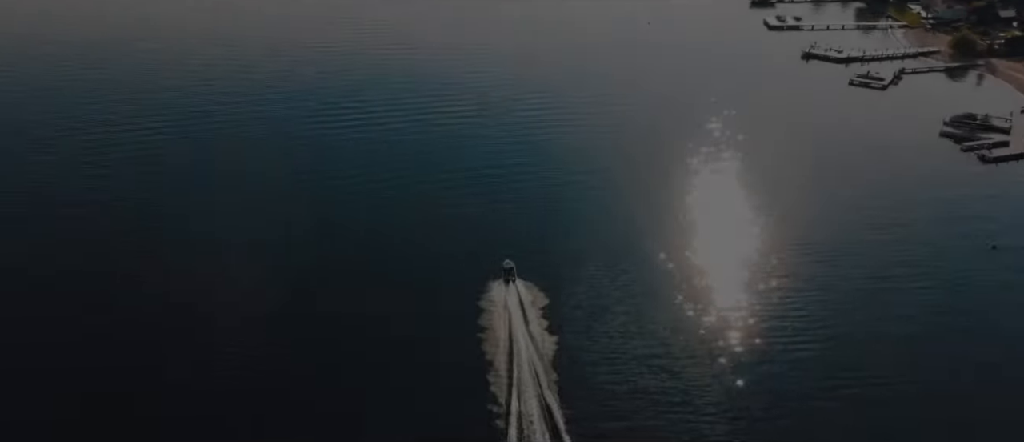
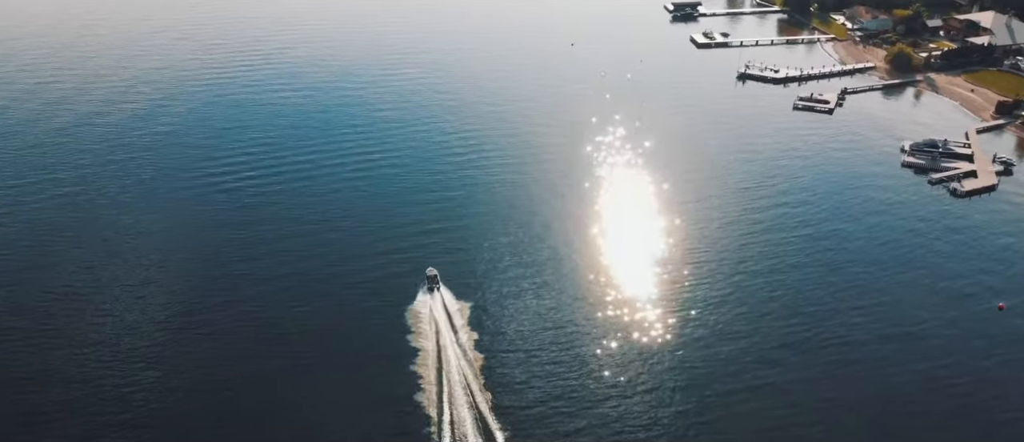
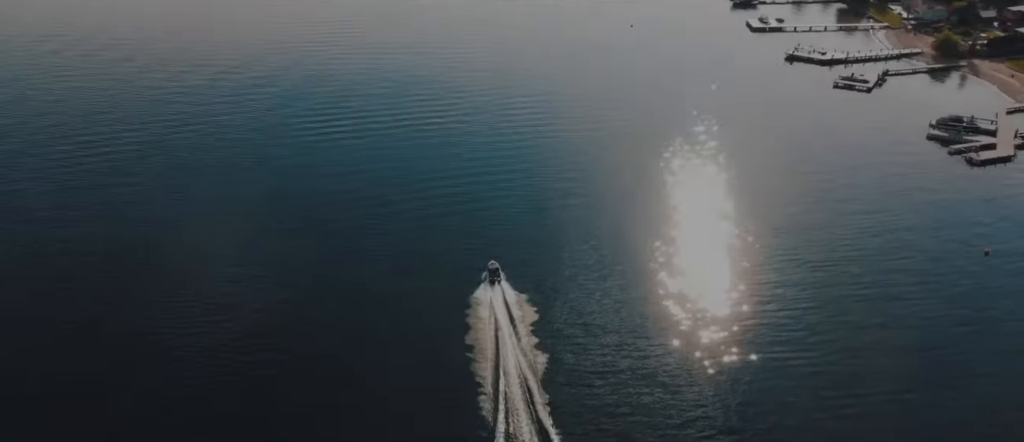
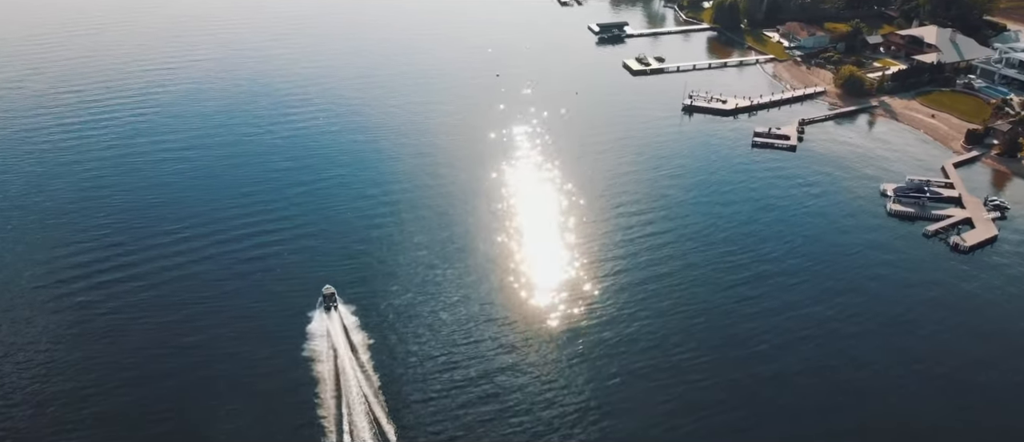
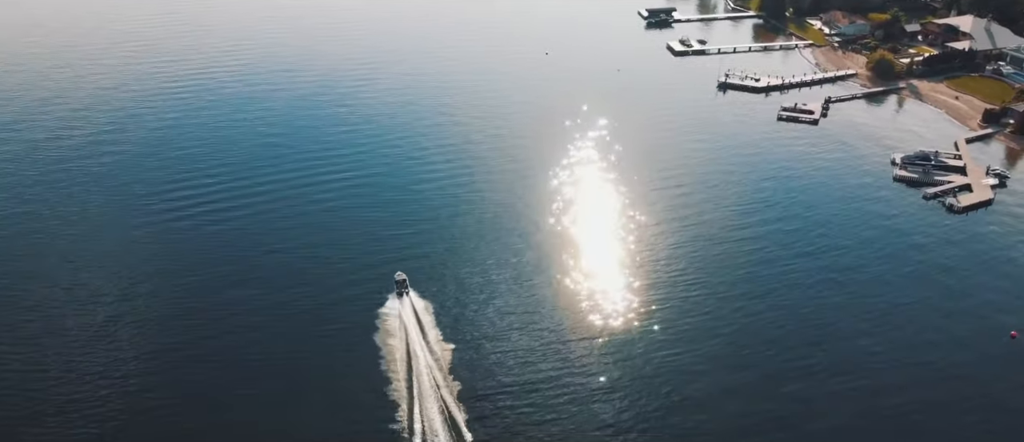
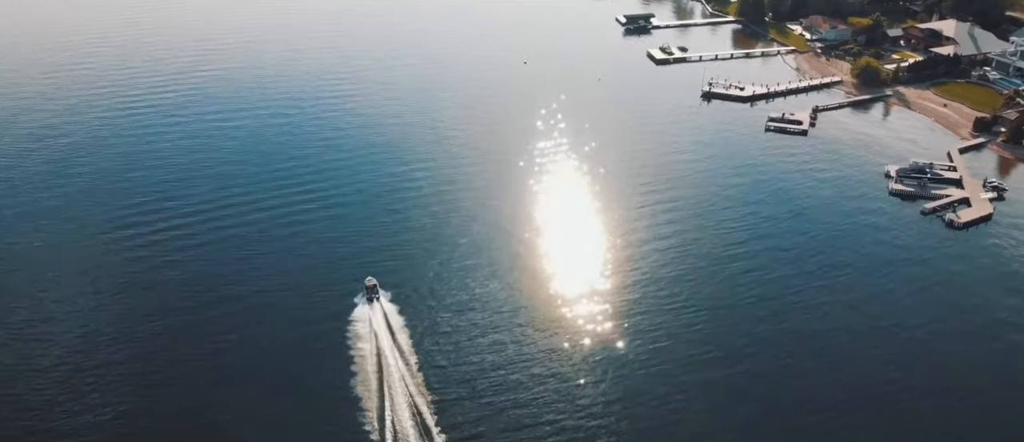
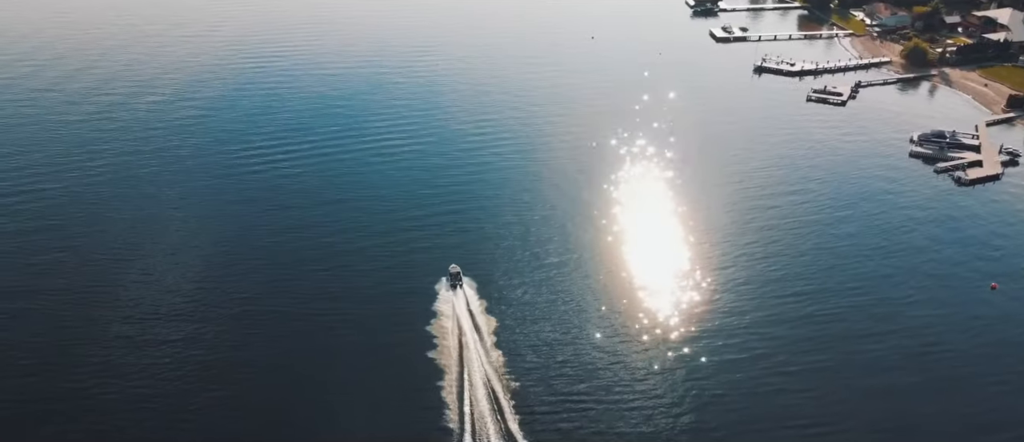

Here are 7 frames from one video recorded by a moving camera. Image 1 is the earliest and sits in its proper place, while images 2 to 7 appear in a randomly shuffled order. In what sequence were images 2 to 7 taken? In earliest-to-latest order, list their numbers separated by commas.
3, 7, 2, 5, 6, 4
